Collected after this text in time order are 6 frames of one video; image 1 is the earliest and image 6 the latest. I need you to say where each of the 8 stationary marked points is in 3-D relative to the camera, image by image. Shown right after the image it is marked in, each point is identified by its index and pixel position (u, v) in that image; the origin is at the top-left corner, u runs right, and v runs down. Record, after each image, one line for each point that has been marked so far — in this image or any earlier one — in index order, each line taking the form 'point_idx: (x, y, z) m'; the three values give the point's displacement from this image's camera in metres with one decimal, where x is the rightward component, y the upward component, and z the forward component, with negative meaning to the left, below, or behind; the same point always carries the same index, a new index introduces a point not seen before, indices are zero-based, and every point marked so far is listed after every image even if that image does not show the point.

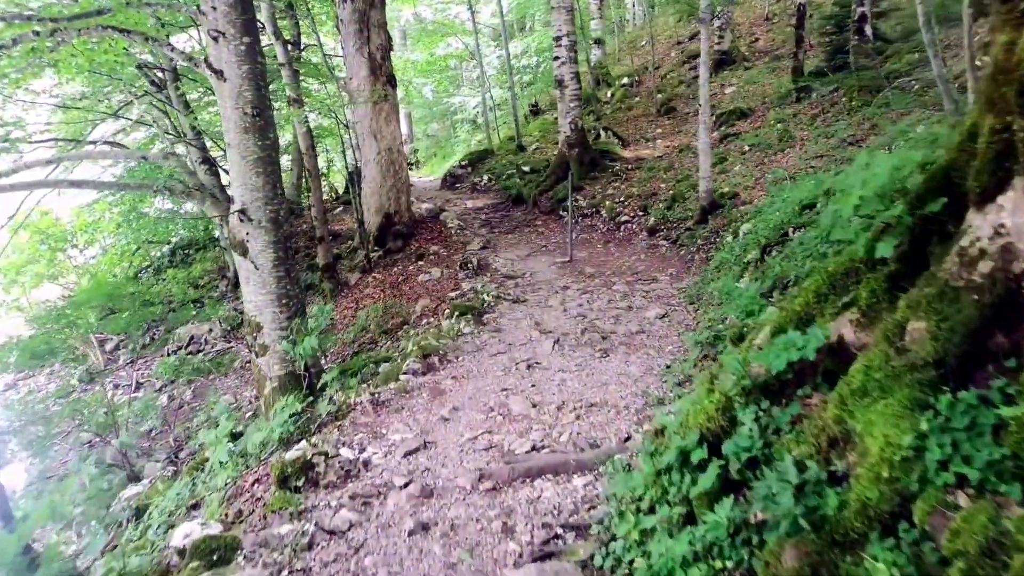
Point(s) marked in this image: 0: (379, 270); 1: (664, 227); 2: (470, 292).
0: (-2.1, +0.3, +11.8) m
1: (+2.2, +0.9, +10.8) m
2: (-0.5, 0.0, +8.8) m
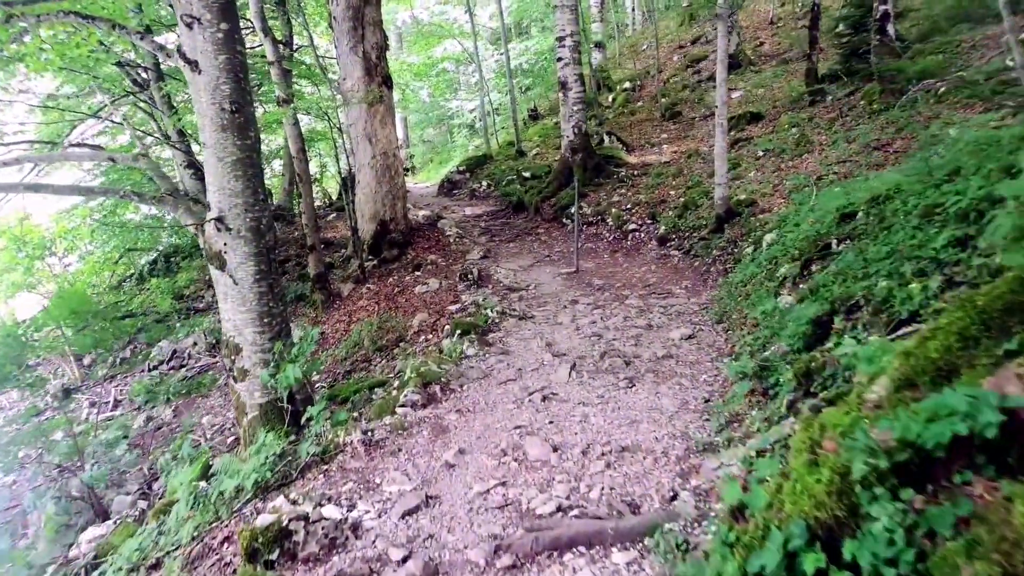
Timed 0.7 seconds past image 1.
0: (-2.1, +0.1, +11.2) m
1: (+2.2, +0.7, +10.2) m
2: (-0.4, -0.2, +8.2) m
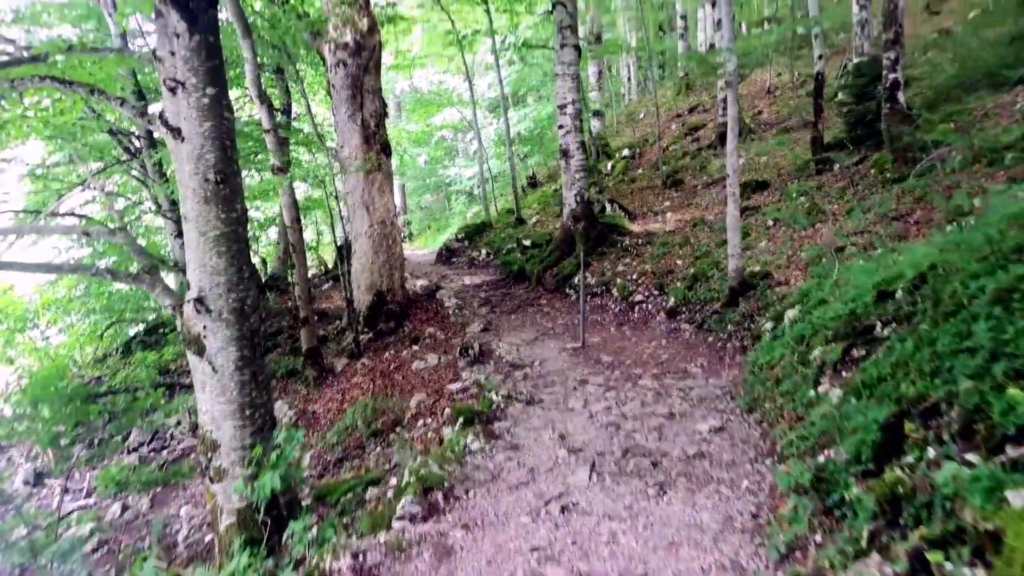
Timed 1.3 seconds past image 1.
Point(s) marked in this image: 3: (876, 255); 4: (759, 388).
0: (-2.0, -1.0, +10.7) m
1: (+2.3, -0.3, +9.7) m
2: (-0.4, -1.0, +7.7) m
3: (+3.6, +0.3, +7.3) m
4: (+1.8, -0.7, +5.5) m
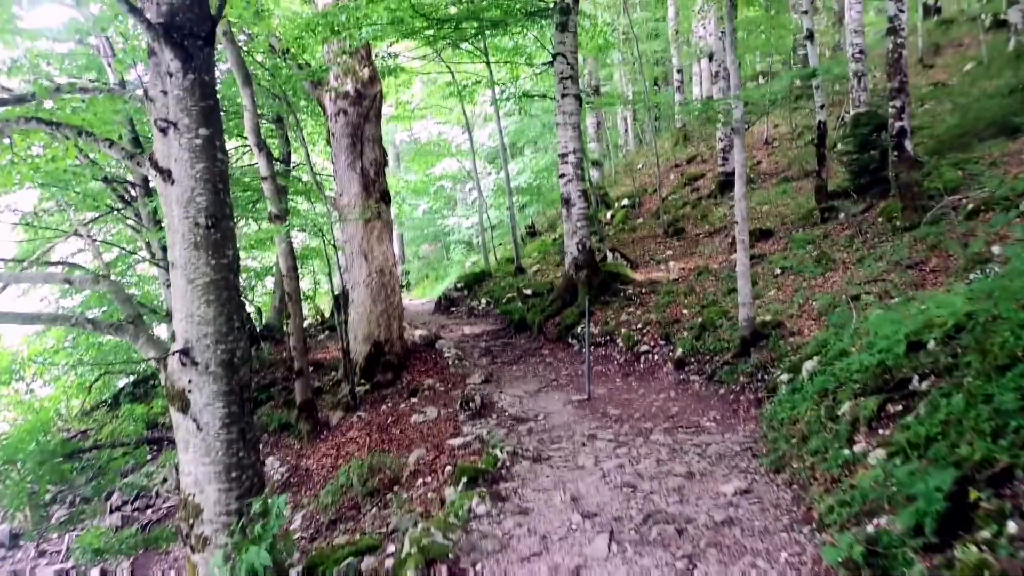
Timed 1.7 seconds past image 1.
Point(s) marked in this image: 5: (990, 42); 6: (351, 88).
0: (-2.0, -1.6, +10.3) m
1: (+2.3, -0.9, +9.4) m
2: (-0.4, -1.5, +7.3) m
3: (+3.6, -0.2, +7.1) m
4: (+1.9, -1.1, +5.1) m
5: (+12.5, +6.5, +19.6) m
6: (-2.4, +3.0, +11.1) m
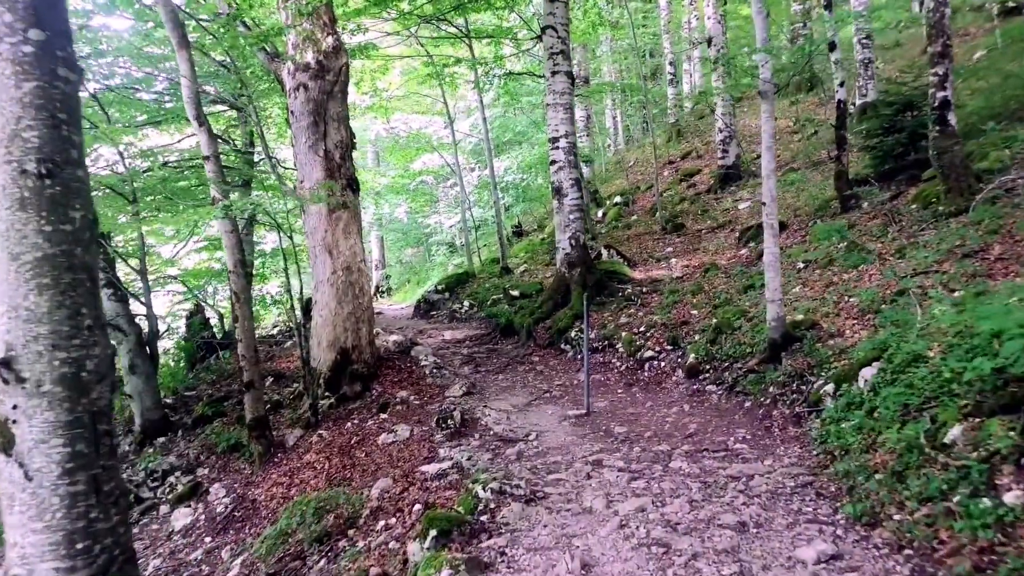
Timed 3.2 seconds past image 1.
0: (-2.2, -1.6, +8.9) m
1: (+2.1, -0.8, +8.1) m
2: (-0.5, -1.4, +5.9) m
3: (+3.5, -0.1, +5.8) m
4: (+1.8, -1.0, +3.8) m
5: (+12.1, +6.5, +18.5) m
6: (-2.6, +3.0, +9.7) m
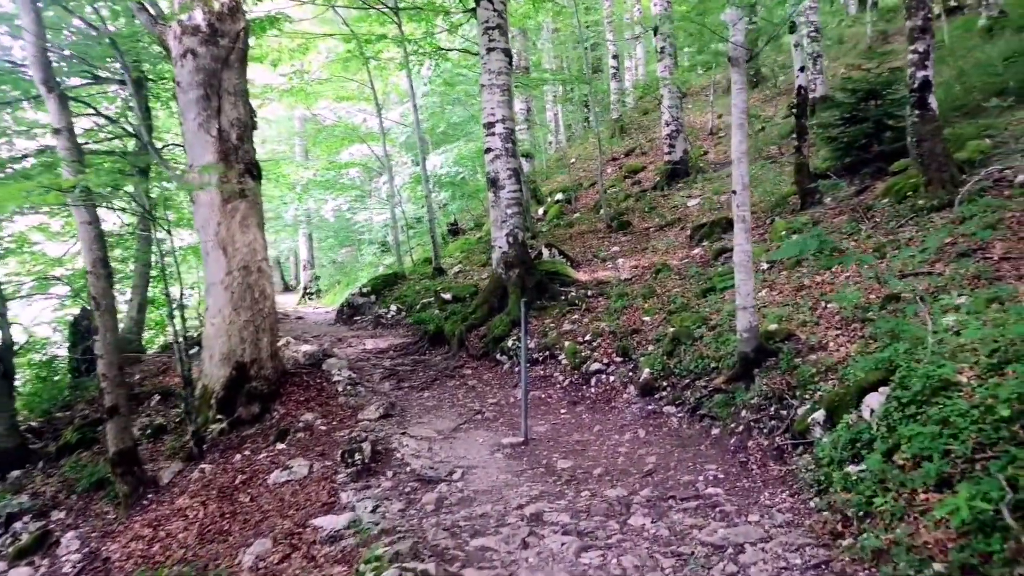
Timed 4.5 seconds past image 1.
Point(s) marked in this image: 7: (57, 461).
0: (-2.9, -1.7, +7.3) m
1: (+1.4, -0.9, +6.9) m
2: (-1.0, -1.5, +4.6) m
3: (+3.0, -0.1, +4.7) m
4: (+1.4, -1.0, +2.6) m
5: (+10.6, +6.4, +18.1) m
6: (-3.4, +2.9, +8.2) m
7: (-5.3, -2.0, +8.7) m
